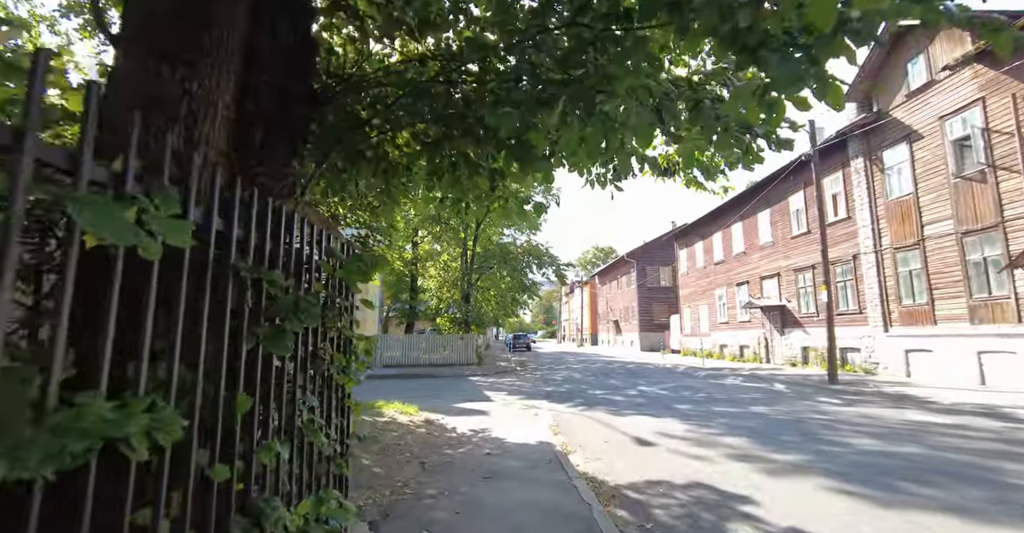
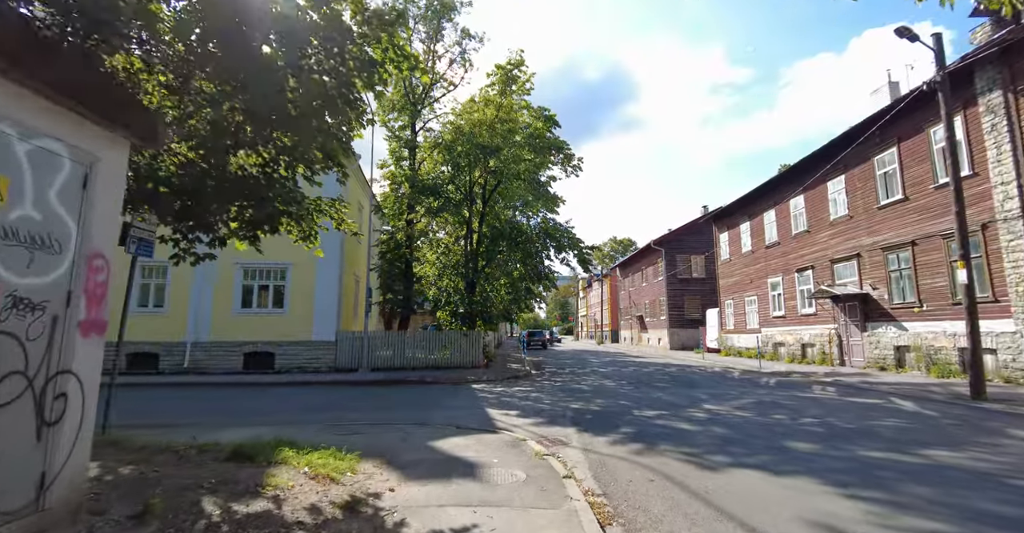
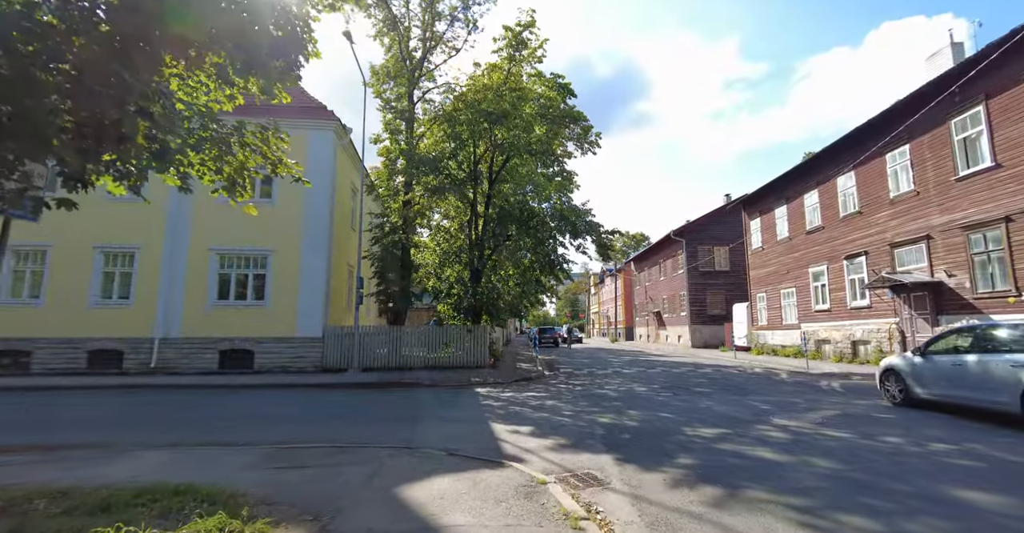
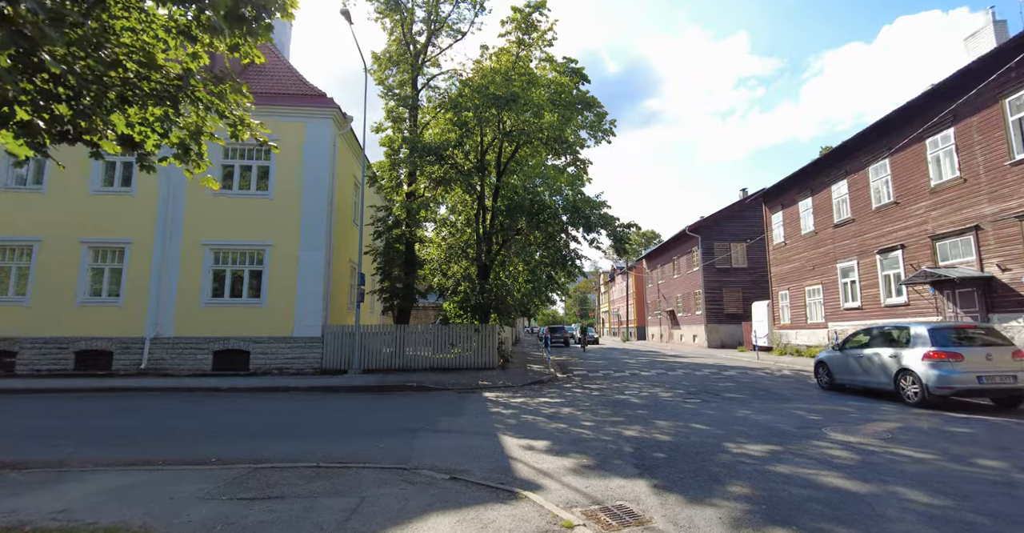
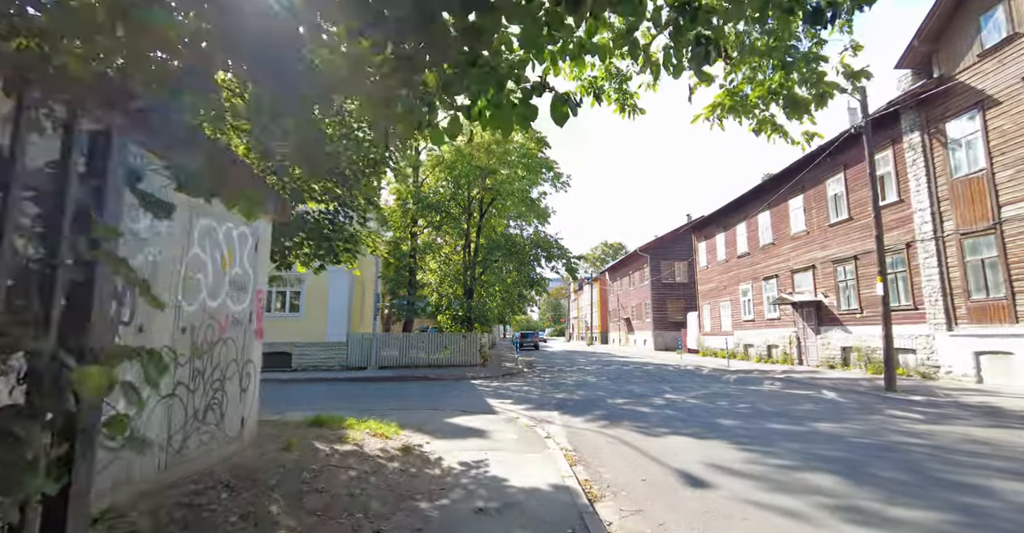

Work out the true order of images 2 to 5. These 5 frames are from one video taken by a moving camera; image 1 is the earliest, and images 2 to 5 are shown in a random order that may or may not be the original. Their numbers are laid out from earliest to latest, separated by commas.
5, 2, 3, 4
